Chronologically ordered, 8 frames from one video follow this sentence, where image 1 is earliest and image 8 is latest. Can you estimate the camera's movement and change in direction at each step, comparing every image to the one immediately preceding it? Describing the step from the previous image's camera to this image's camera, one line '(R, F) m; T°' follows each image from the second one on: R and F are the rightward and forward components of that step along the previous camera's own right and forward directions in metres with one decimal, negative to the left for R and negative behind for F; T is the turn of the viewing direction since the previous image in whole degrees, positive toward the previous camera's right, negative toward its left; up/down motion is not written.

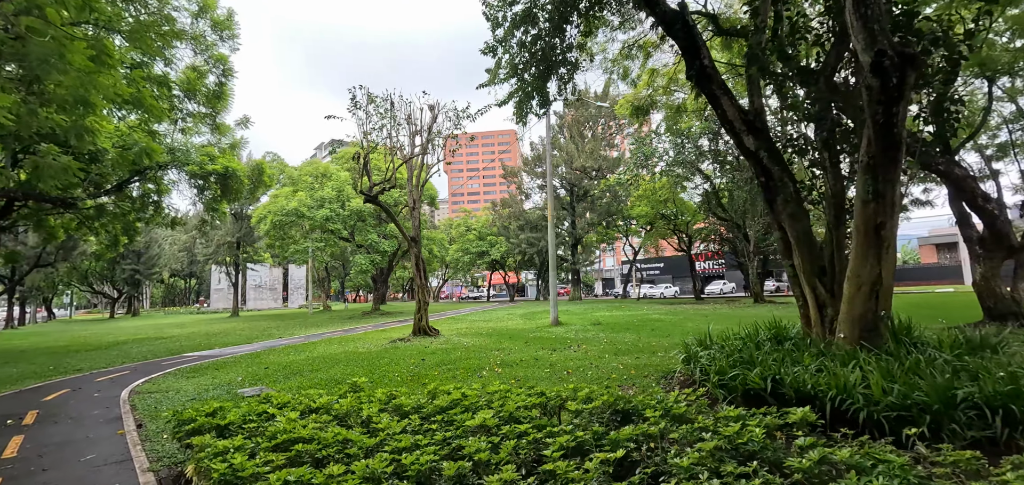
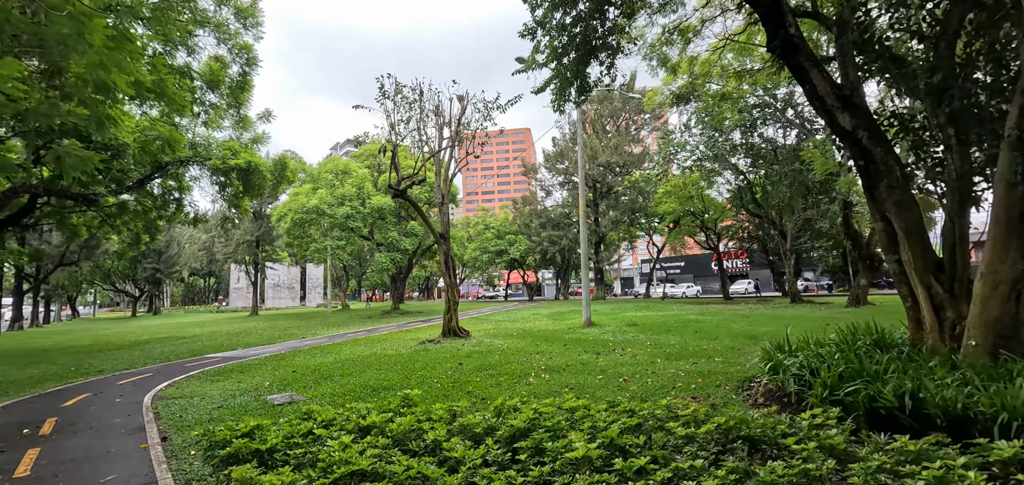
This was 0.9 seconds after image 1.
(-0.5, +0.6) m; -2°
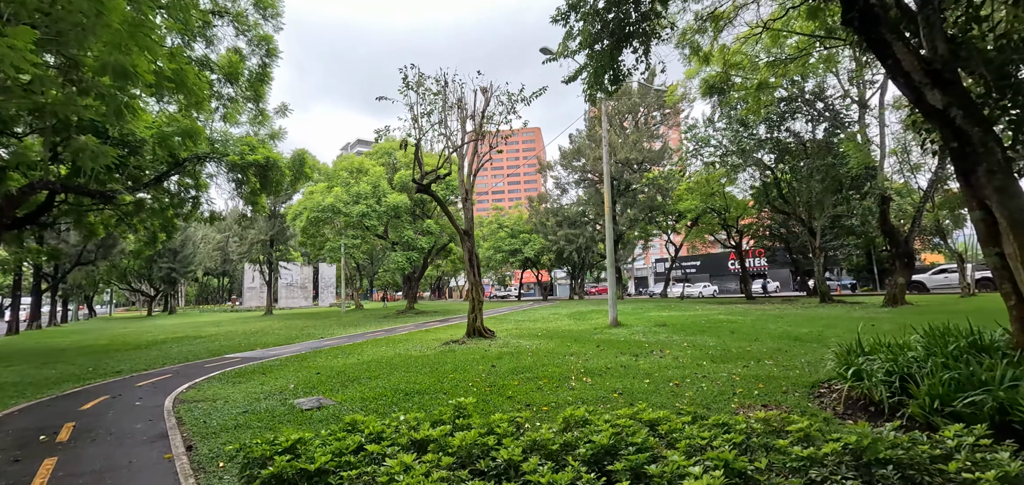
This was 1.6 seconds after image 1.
(-0.4, +0.5) m; -1°
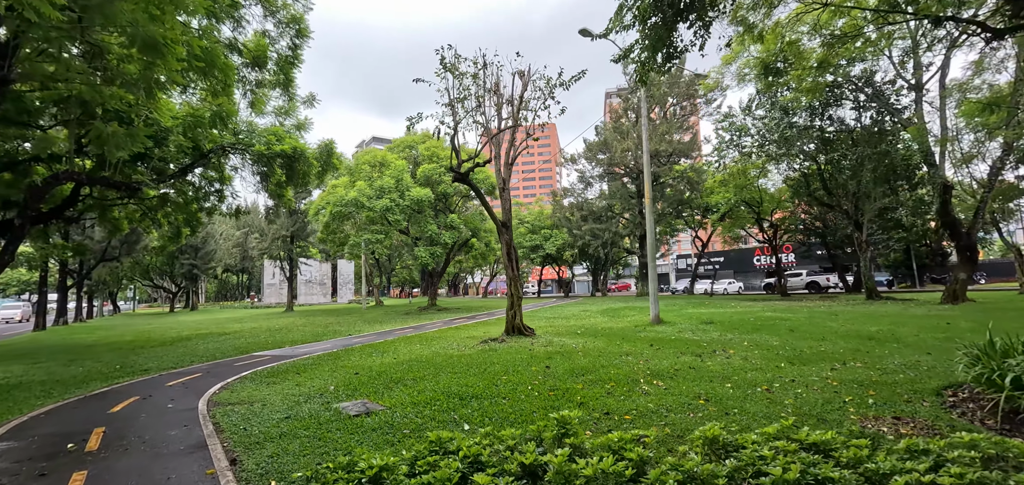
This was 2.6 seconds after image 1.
(-0.6, +0.7) m; -2°
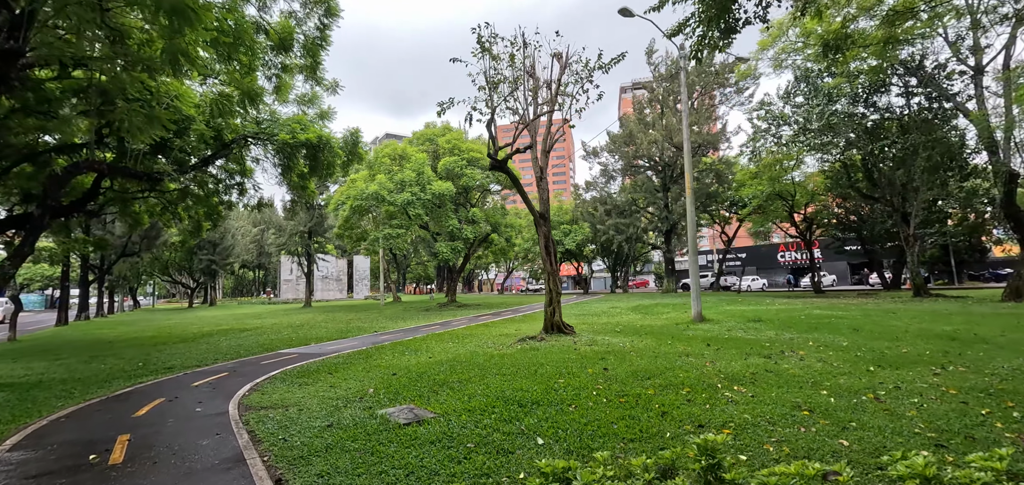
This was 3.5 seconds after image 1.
(-0.6, +0.7) m; -1°
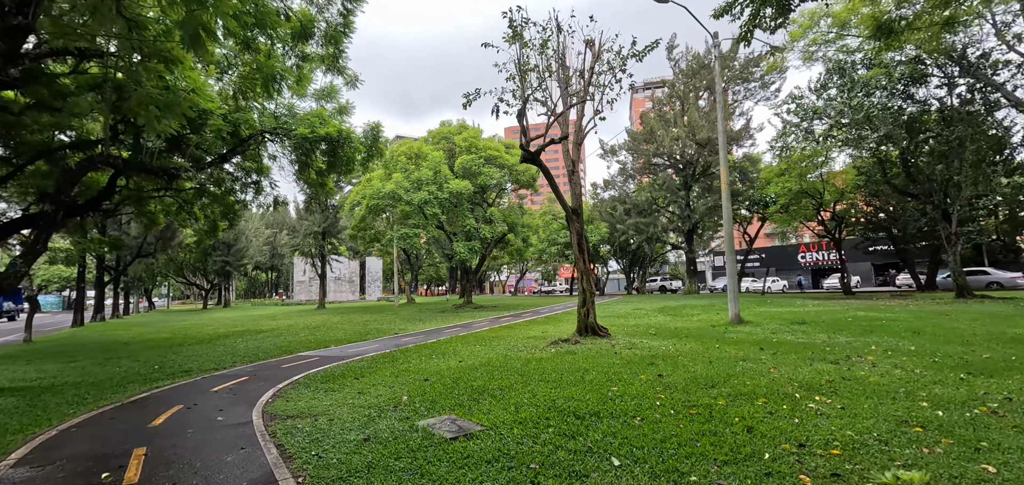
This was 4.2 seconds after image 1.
(-0.4, +0.6) m; -1°
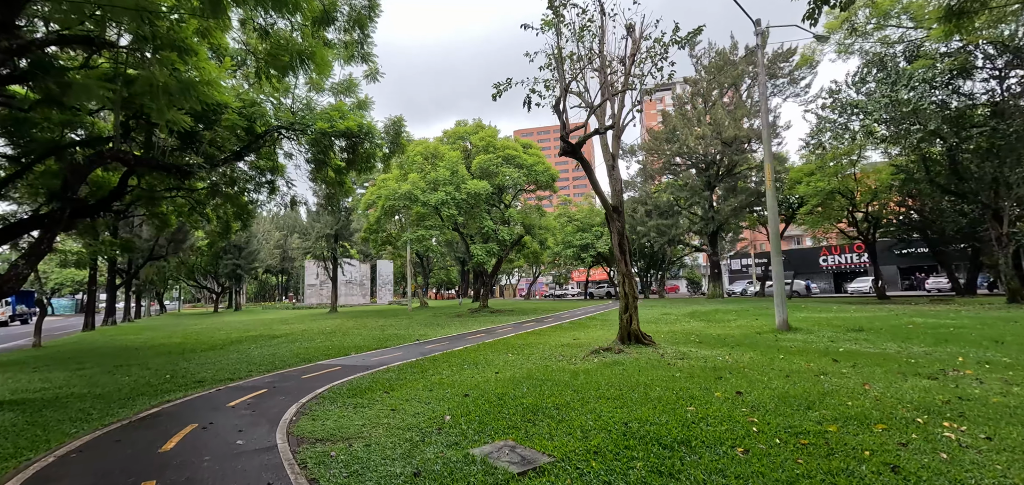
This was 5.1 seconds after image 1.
(-0.5, +0.8) m; -1°
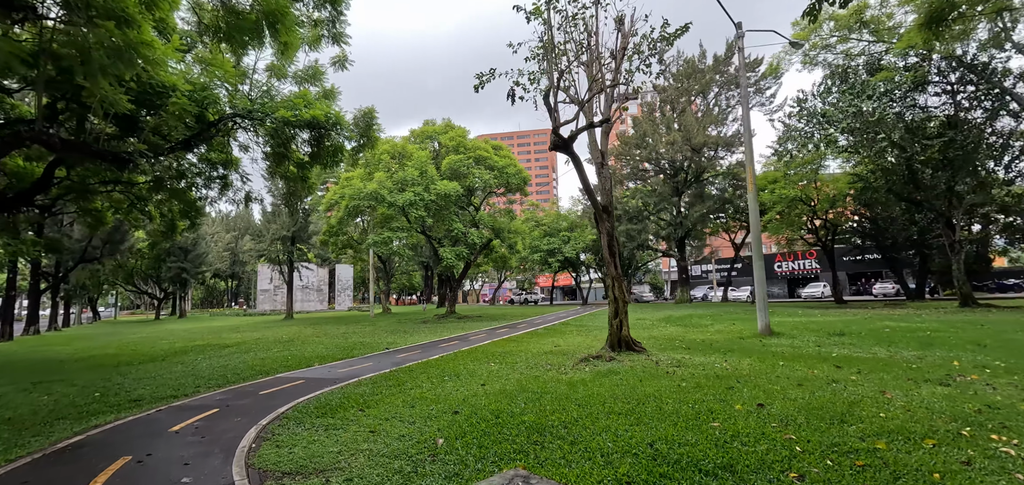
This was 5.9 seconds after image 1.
(-0.4, +0.7) m; +5°
